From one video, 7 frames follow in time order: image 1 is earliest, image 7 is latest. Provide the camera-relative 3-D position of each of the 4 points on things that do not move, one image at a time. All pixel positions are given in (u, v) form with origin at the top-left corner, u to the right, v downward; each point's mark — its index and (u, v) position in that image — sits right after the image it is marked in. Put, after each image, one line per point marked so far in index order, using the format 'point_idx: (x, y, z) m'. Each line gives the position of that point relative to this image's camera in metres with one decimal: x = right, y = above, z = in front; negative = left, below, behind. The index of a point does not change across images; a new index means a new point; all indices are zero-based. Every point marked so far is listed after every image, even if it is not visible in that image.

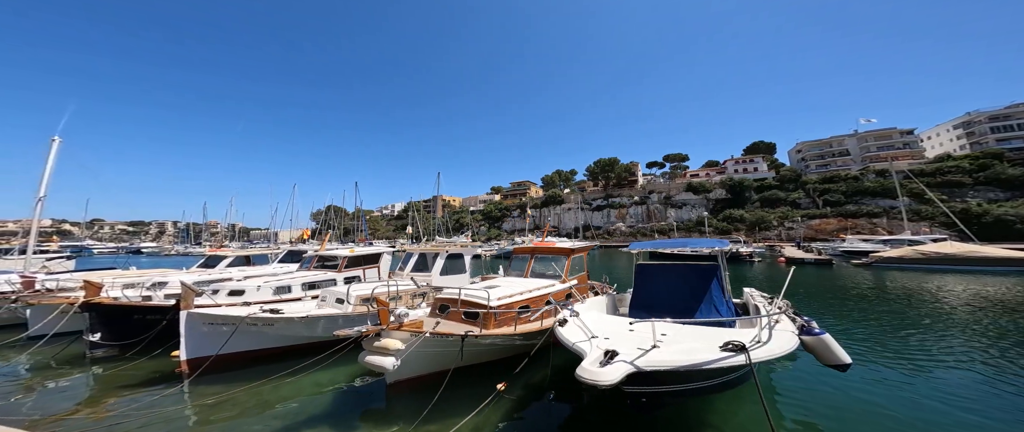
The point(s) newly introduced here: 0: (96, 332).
0: (-11.0, -3.1, +8.9) m
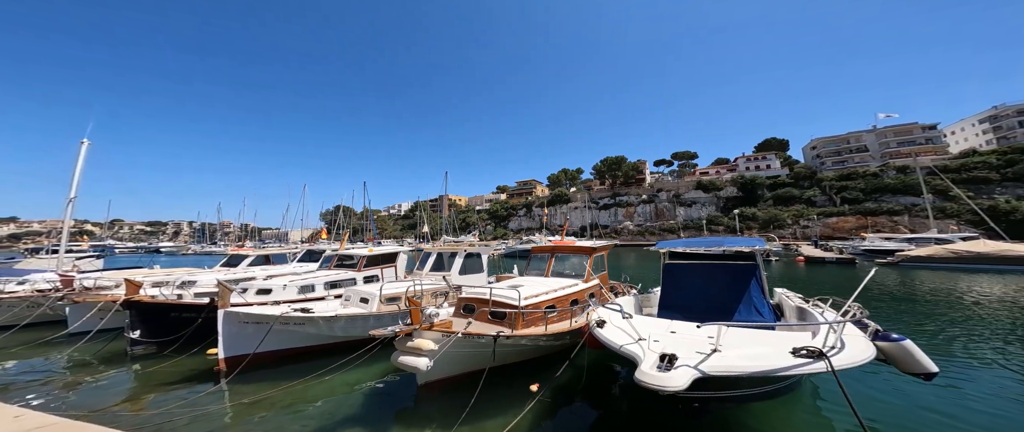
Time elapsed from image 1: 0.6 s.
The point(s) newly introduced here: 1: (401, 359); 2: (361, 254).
0: (-10.4, -3.2, +9.2) m
1: (-2.0, -2.6, +5.9) m
2: (-7.5, -1.9, +16.3) m
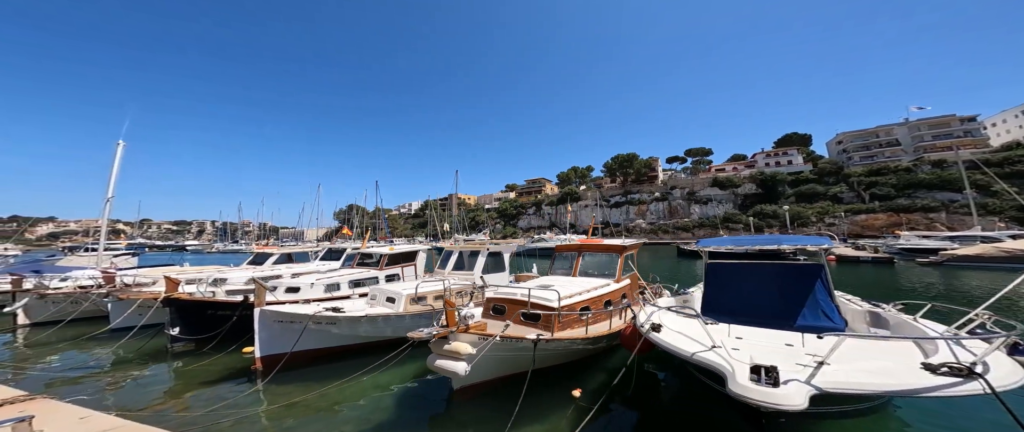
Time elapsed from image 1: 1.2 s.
0: (-9.6, -3.2, +9.4) m
1: (-1.3, -2.6, +5.7) m
2: (-6.4, -1.8, +16.4) m
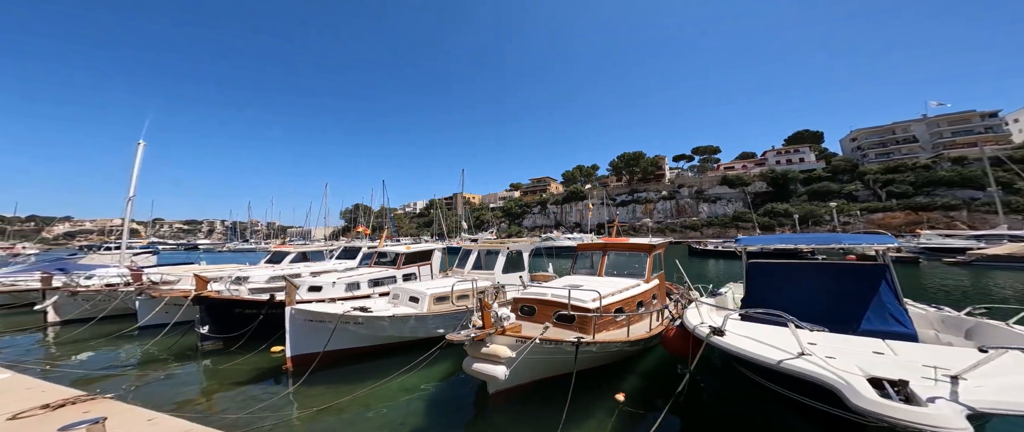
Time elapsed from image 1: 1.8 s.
0: (-8.8, -3.1, +9.4) m
1: (-0.6, -2.5, +5.6) m
2: (-5.6, -1.8, +16.4) m
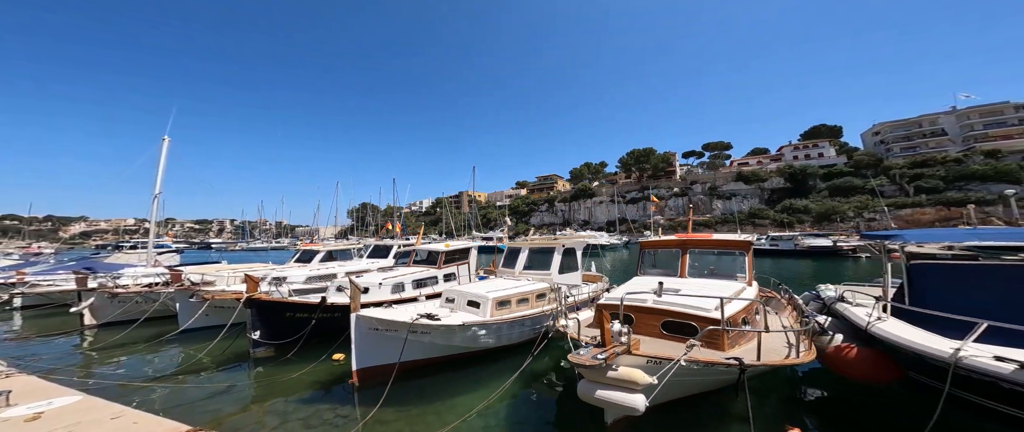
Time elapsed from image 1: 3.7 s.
0: (-6.8, -3.0, +8.7) m
1: (+1.3, -2.4, +4.8) m
2: (-3.4, -1.6, +15.6) m
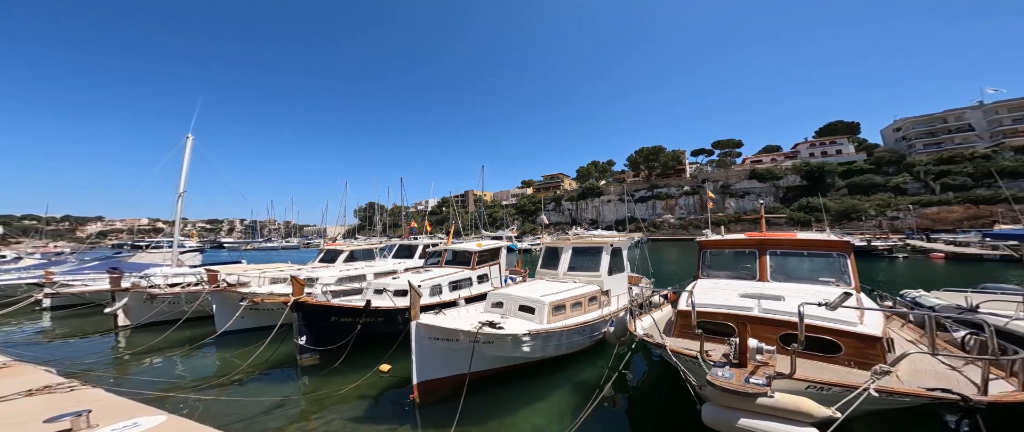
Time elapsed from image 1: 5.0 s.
0: (-5.3, -3.0, +8.1) m
1: (+2.8, -2.4, +4.0) m
2: (-1.8, -1.6, +14.9) m
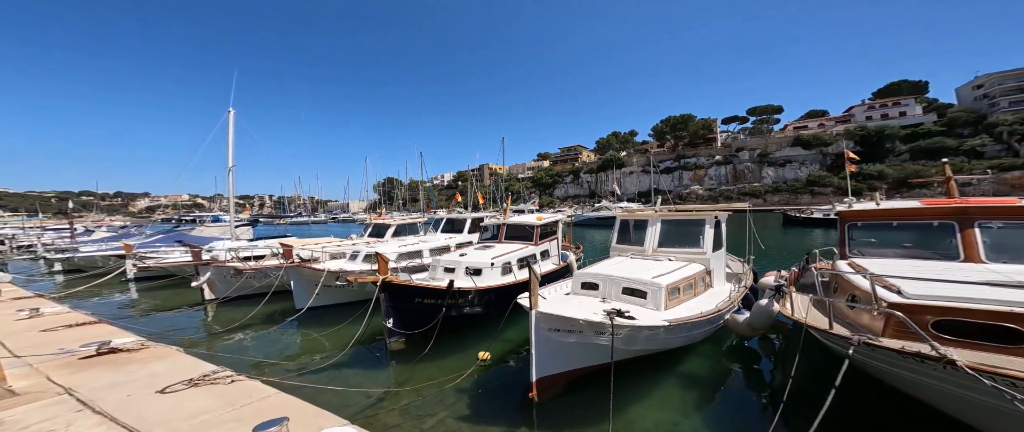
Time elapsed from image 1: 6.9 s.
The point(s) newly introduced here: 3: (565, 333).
0: (-2.8, -2.3, +7.1) m
1: (+5.0, -2.0, +2.4) m
2: (+1.1, -0.3, +13.5) m
3: (+1.0, -1.9, +5.4) m
